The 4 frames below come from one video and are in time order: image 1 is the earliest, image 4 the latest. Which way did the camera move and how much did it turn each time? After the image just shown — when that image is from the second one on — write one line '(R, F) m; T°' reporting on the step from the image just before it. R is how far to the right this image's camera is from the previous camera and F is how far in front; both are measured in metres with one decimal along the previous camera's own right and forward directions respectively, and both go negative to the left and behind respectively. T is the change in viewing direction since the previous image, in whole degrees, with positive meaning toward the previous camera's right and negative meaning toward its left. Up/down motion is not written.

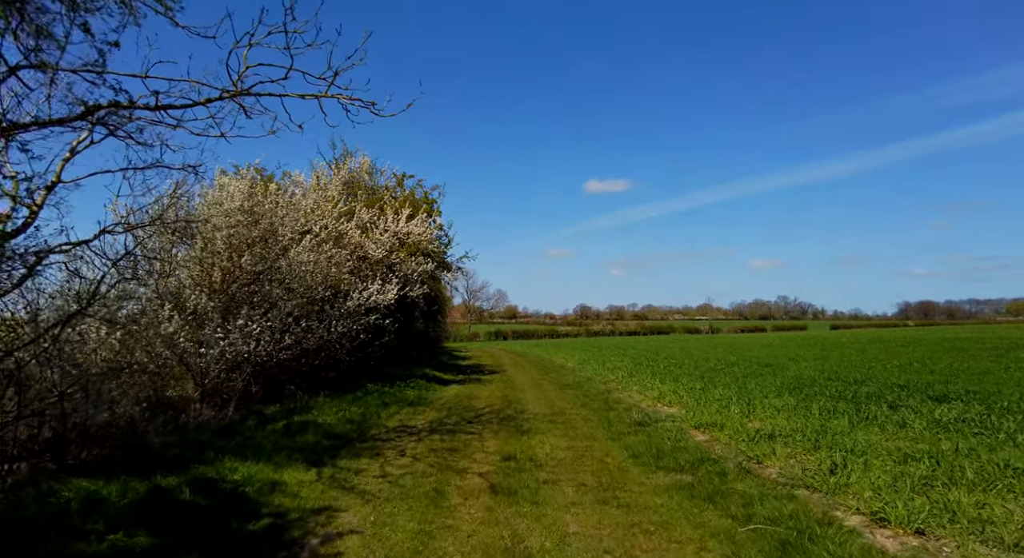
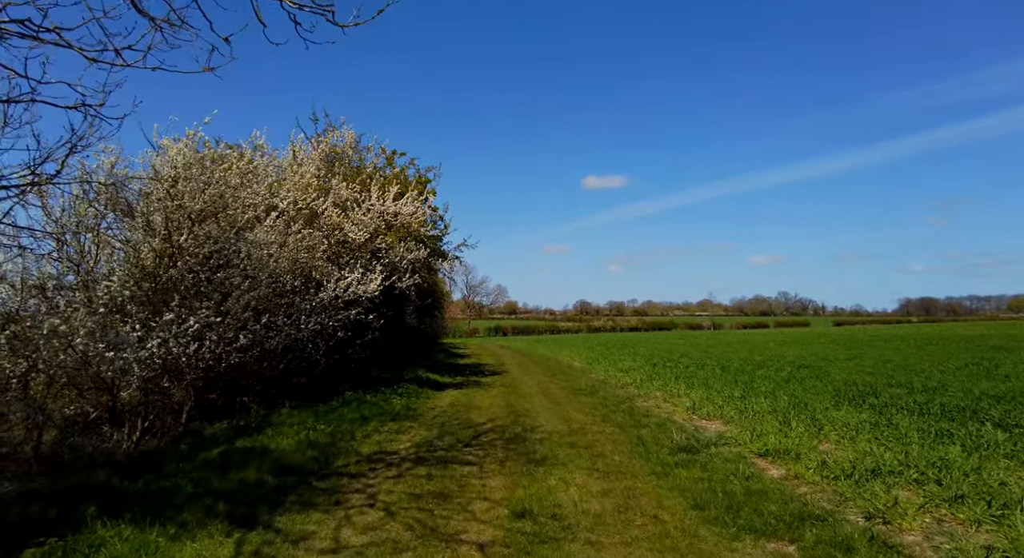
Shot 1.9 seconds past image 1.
(-0.2, +2.8) m; 0°
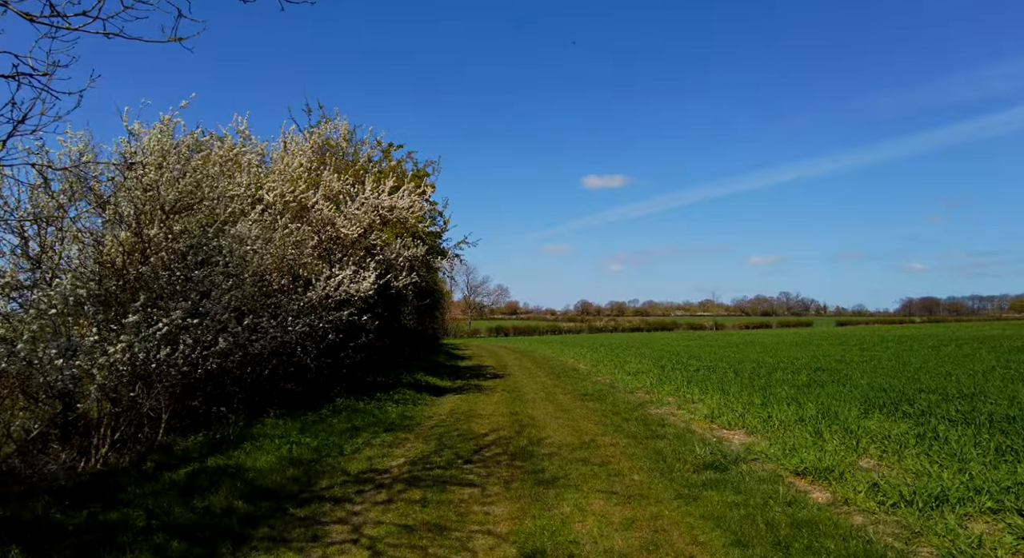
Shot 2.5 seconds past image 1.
(-0.1, +1.0) m; 0°
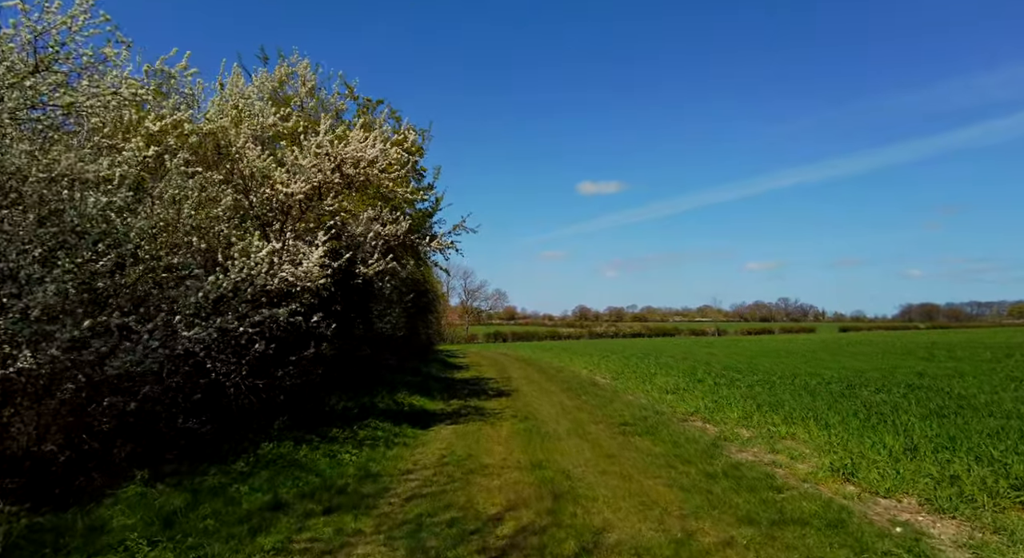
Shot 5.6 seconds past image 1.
(-0.4, +4.7) m; 0°
